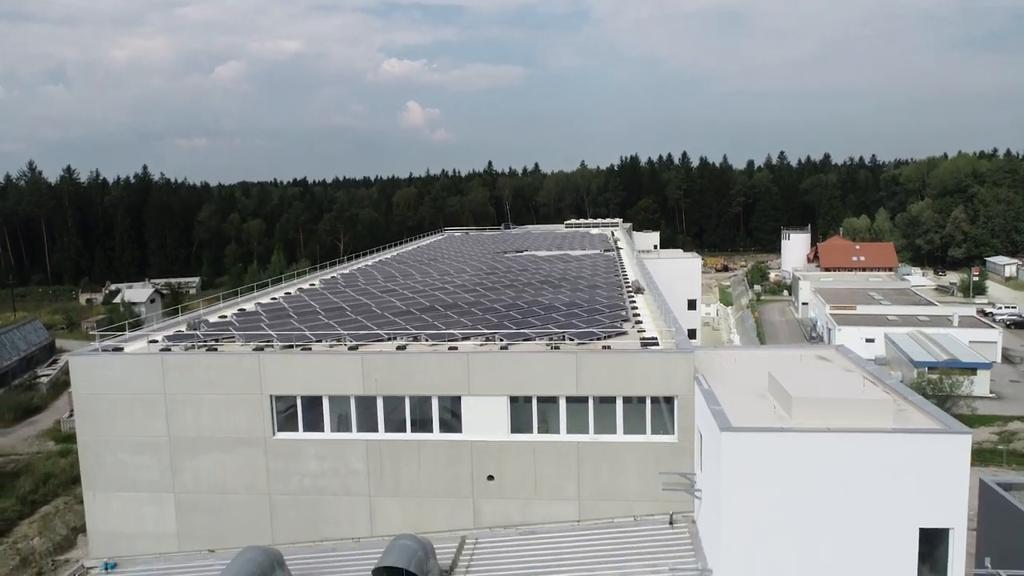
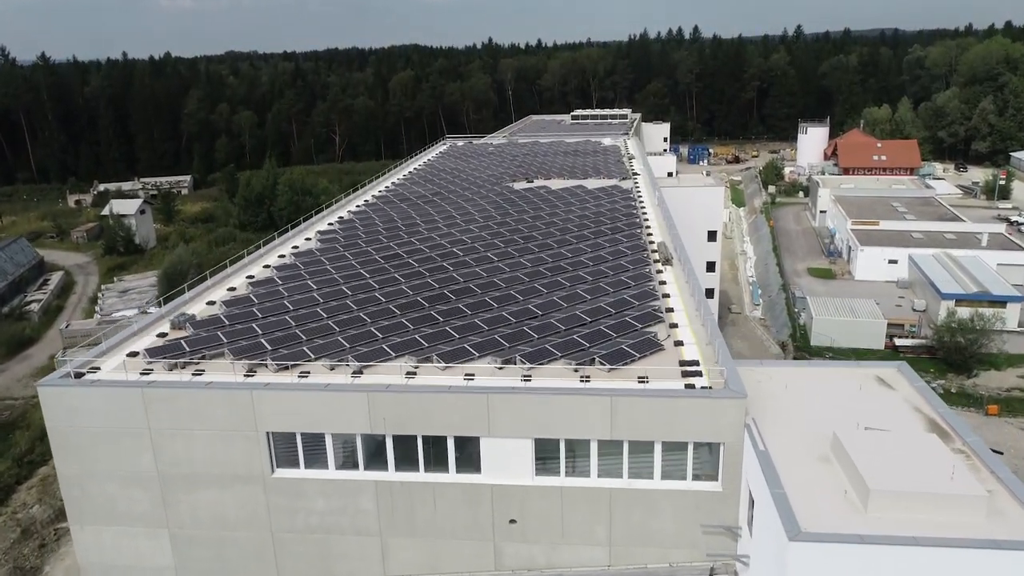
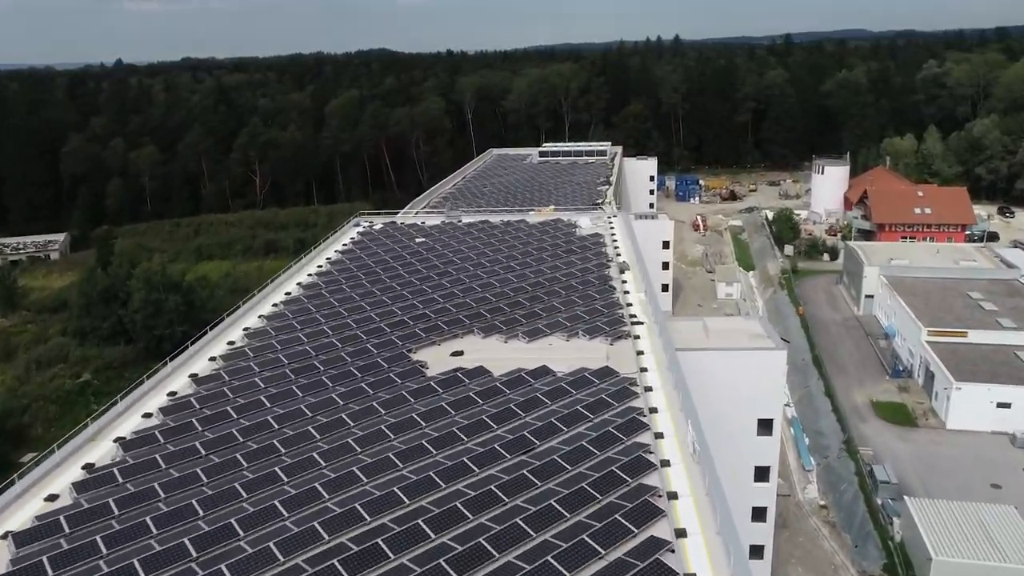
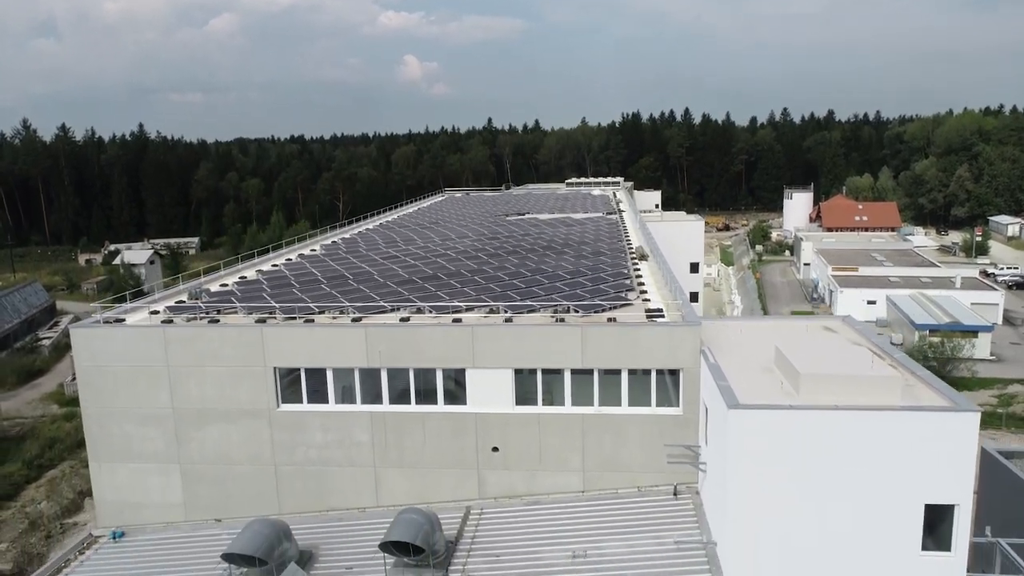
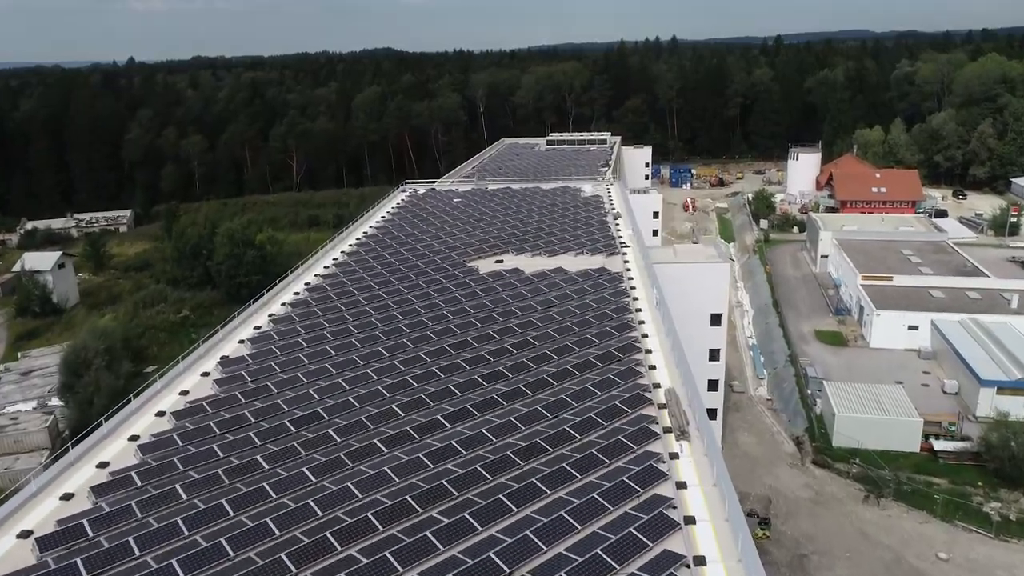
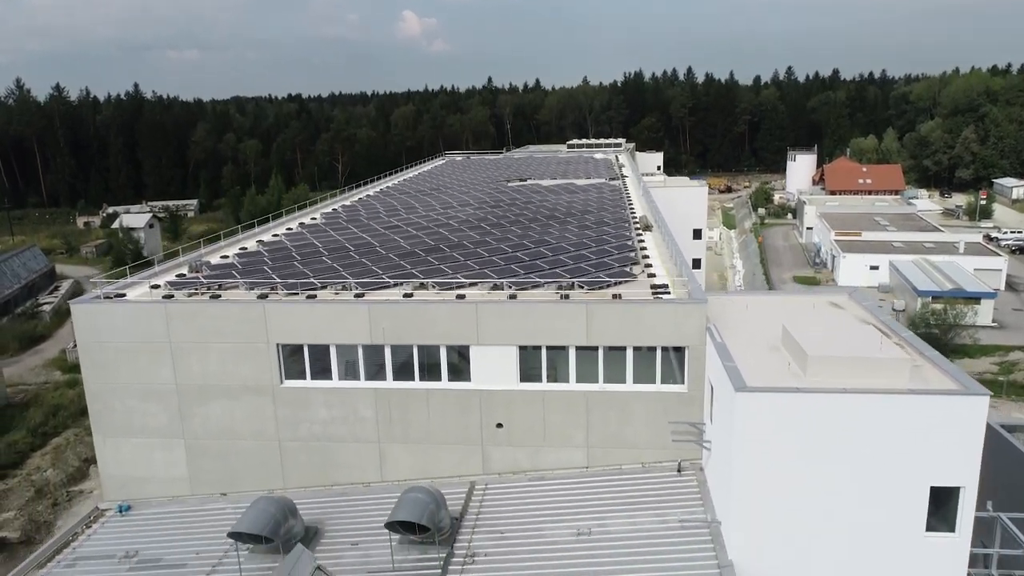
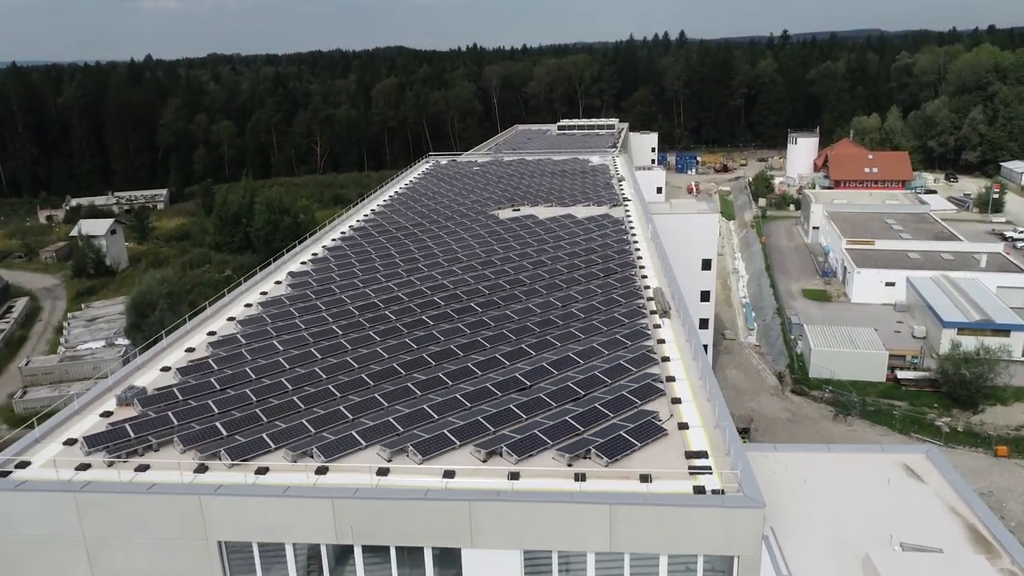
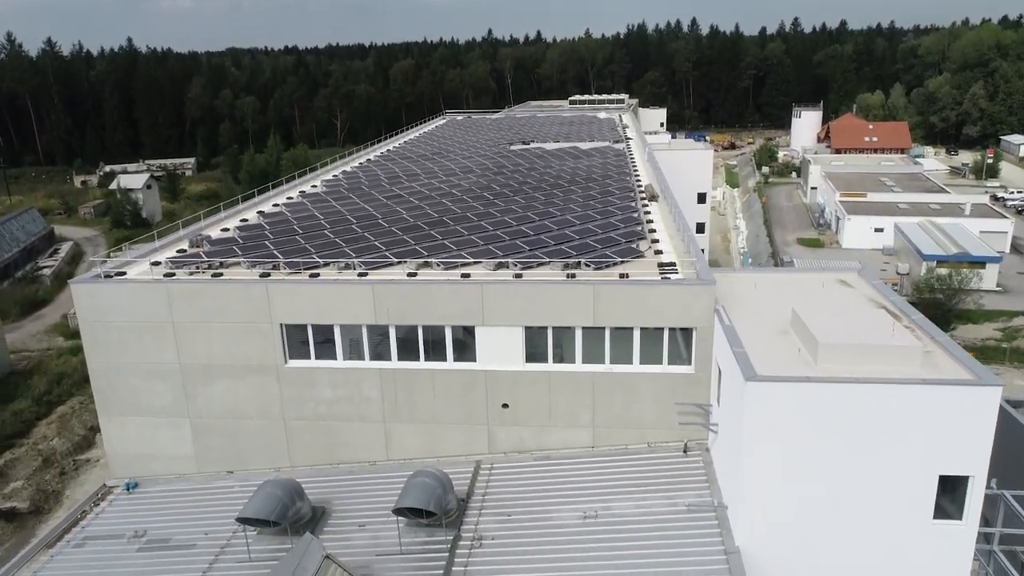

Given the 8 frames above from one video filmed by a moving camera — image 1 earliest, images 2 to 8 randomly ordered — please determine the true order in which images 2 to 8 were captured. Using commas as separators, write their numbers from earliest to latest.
4, 6, 8, 2, 7, 5, 3
